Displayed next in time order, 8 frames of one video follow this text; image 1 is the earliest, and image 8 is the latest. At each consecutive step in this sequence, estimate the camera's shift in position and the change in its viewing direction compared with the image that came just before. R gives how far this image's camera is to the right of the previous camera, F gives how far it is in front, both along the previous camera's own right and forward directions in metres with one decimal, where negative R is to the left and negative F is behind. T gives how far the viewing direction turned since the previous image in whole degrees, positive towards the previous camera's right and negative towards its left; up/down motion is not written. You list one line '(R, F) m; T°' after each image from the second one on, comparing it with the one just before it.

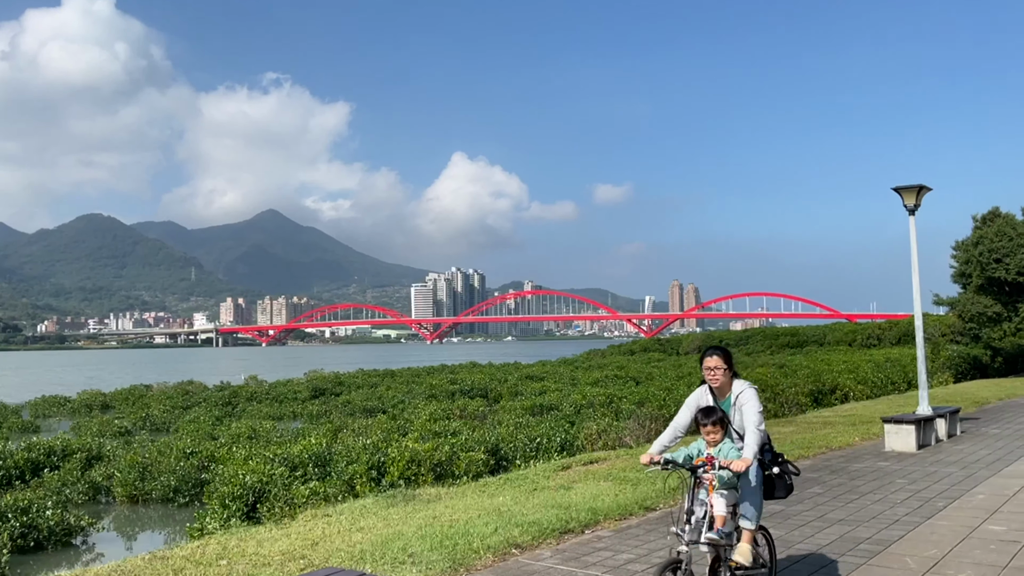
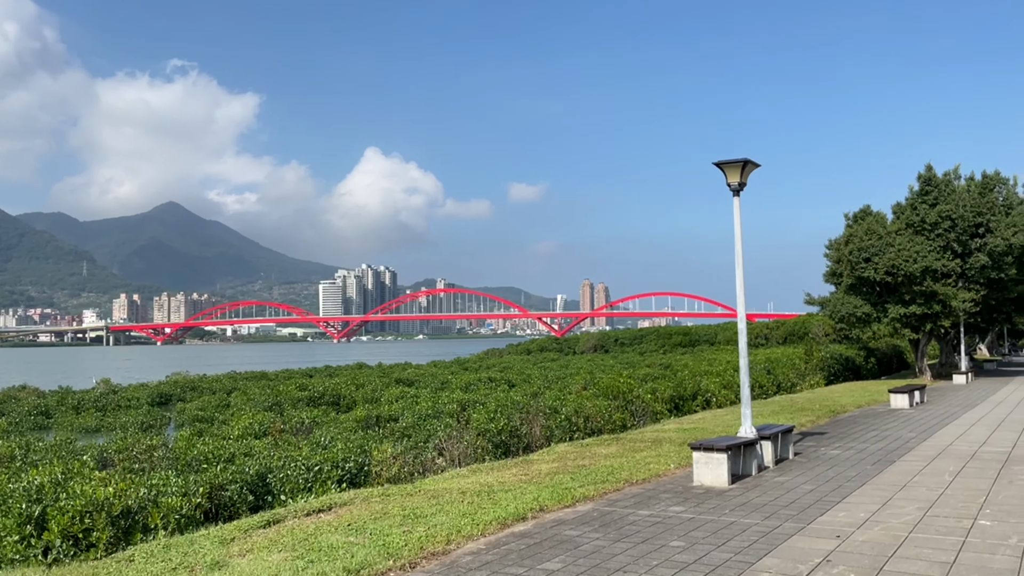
(+1.9, +2.1) m; +6°
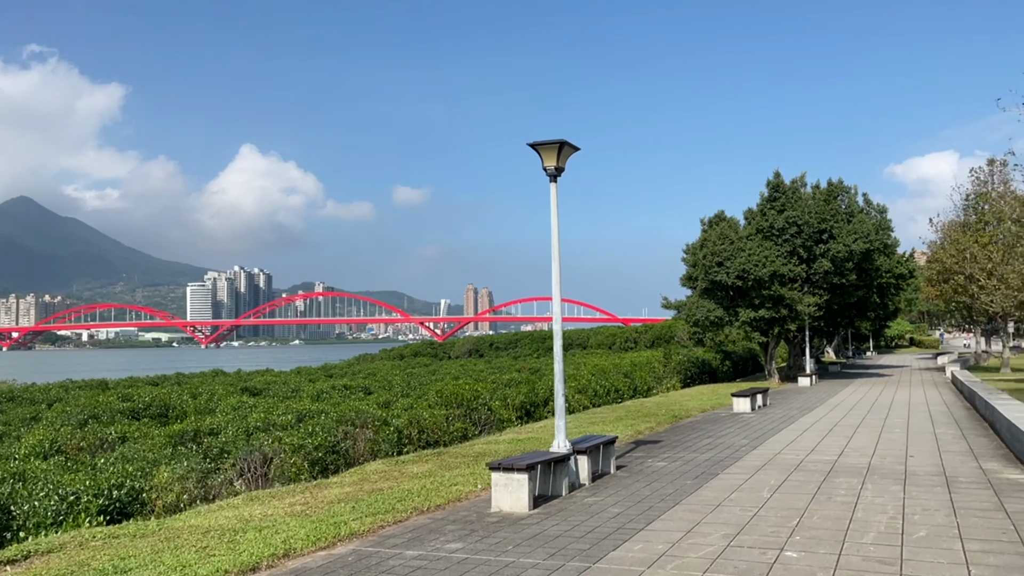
(+1.0, +1.1) m; +9°
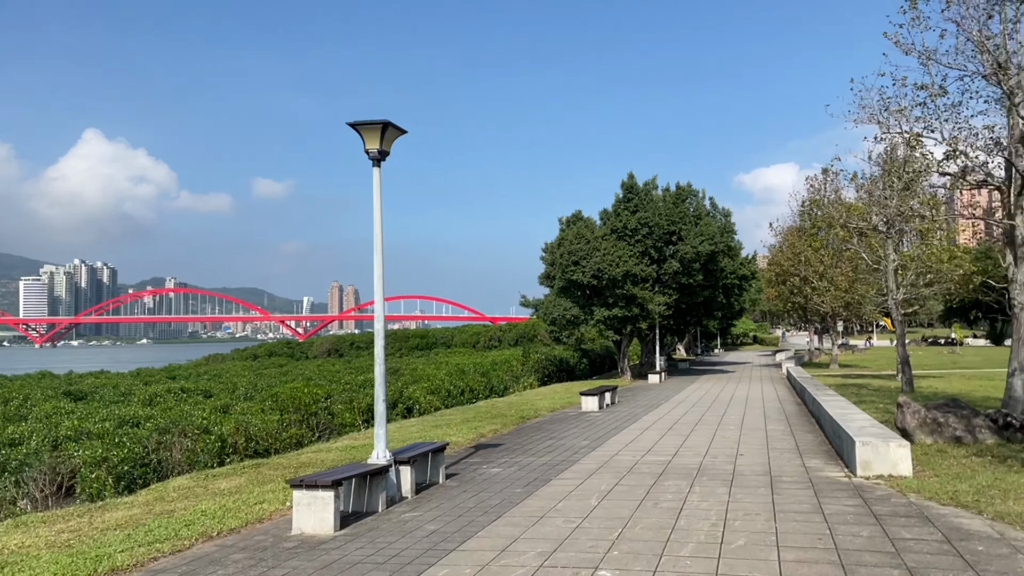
(+0.4, +0.5) m; +10°
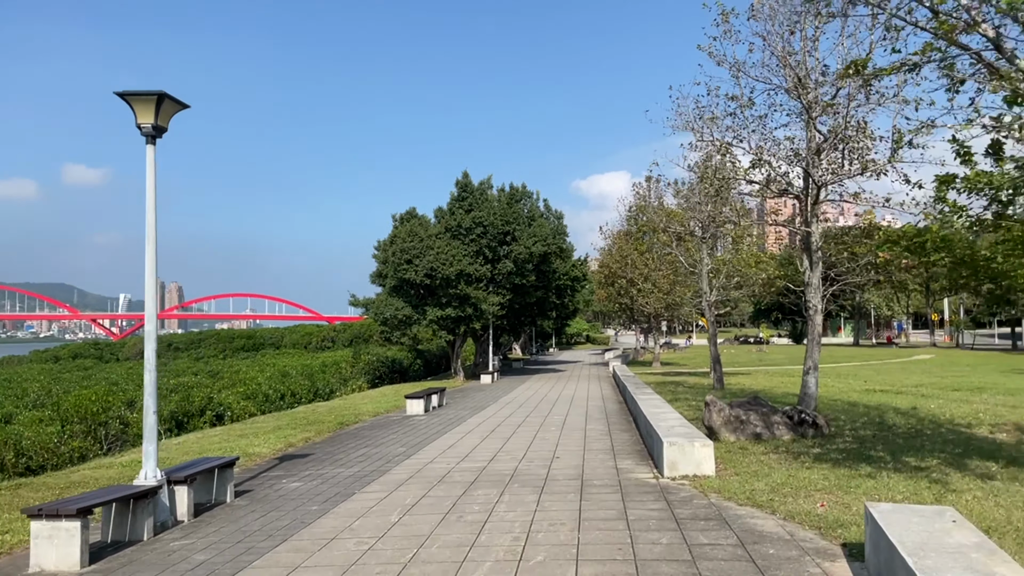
(+0.3, +0.4) m; +12°
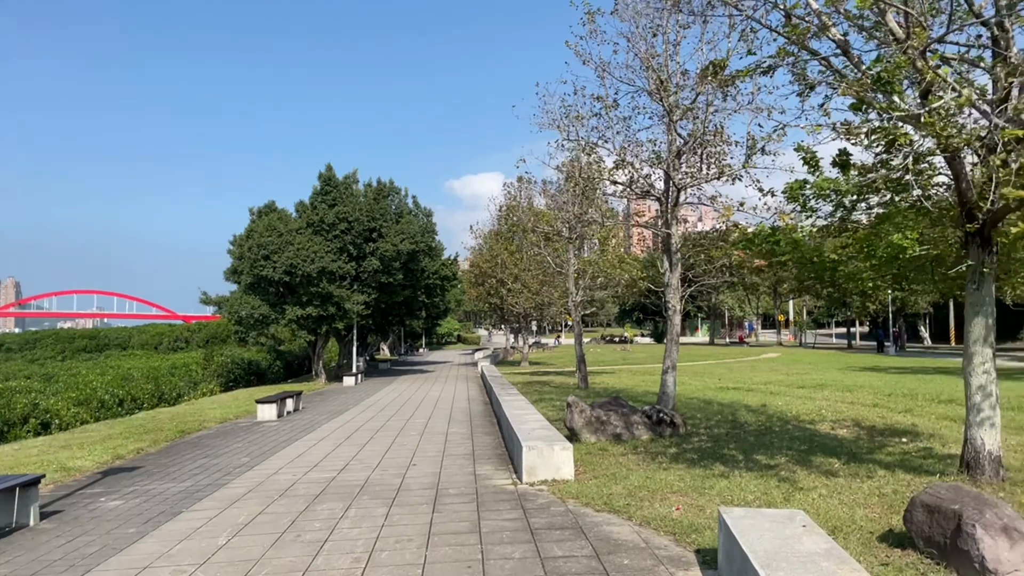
(+0.2, +0.4) m; +10°
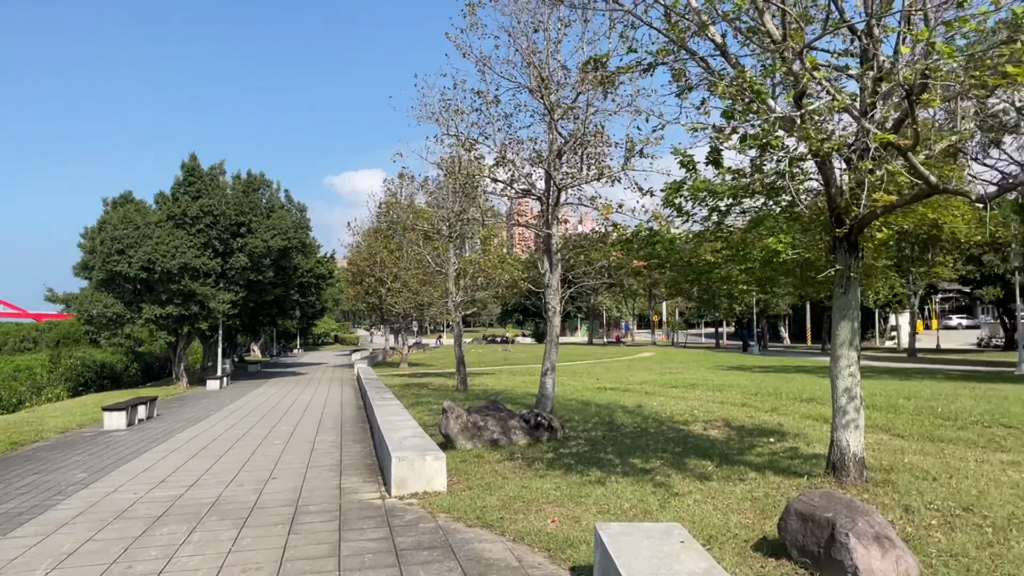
(+0.1, +0.3) m; +9°
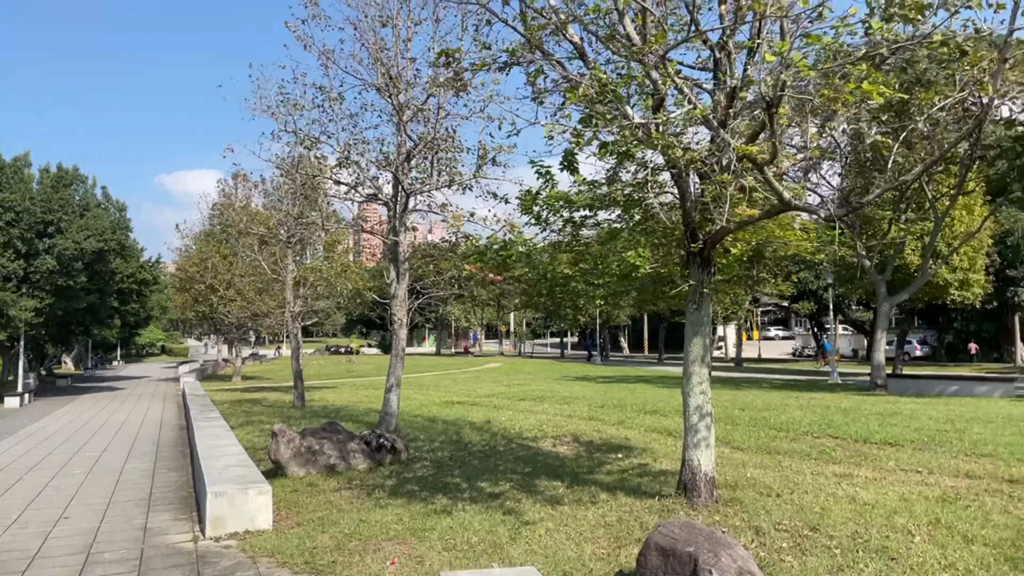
(+0.1, +0.5) m; +11°
